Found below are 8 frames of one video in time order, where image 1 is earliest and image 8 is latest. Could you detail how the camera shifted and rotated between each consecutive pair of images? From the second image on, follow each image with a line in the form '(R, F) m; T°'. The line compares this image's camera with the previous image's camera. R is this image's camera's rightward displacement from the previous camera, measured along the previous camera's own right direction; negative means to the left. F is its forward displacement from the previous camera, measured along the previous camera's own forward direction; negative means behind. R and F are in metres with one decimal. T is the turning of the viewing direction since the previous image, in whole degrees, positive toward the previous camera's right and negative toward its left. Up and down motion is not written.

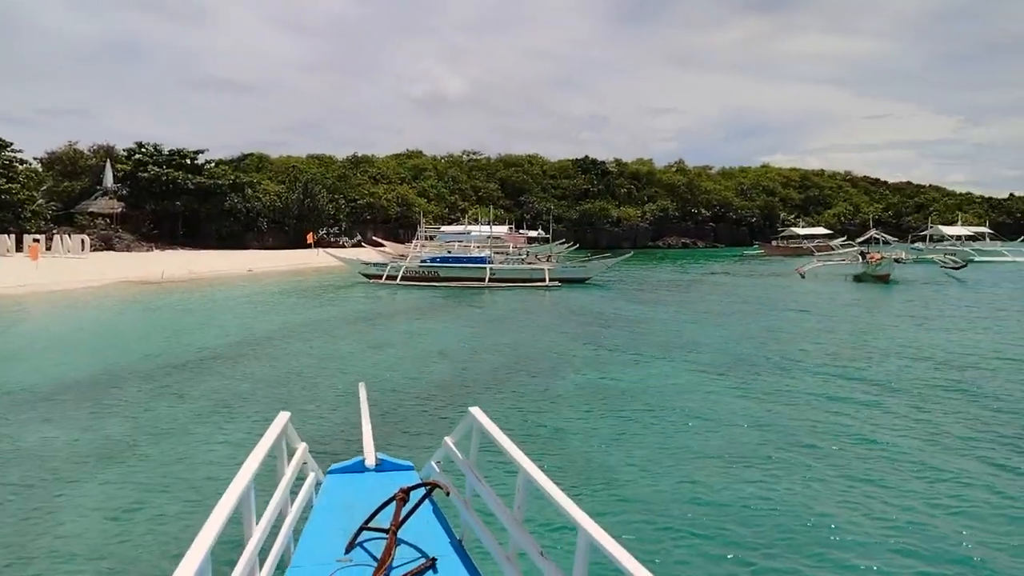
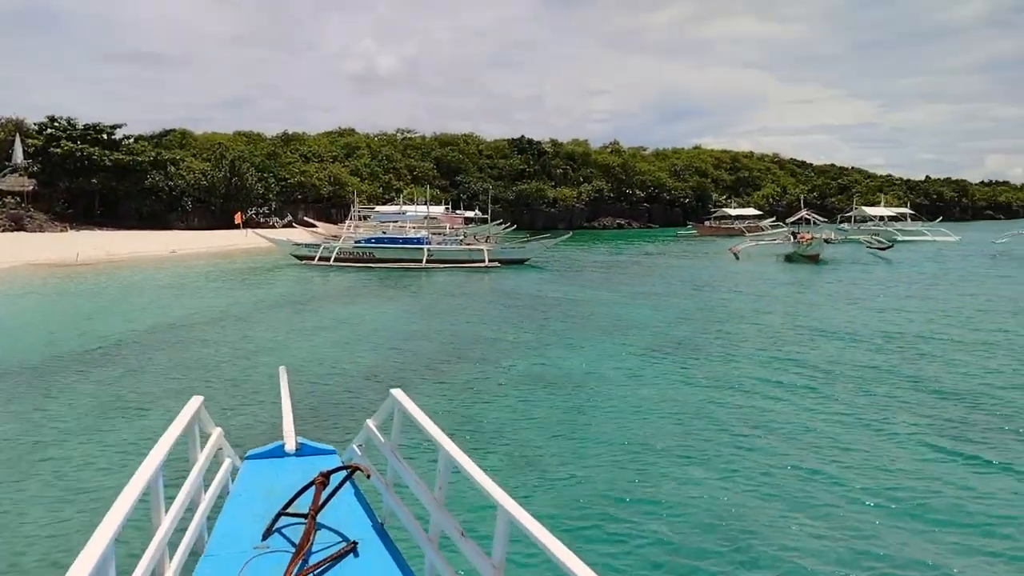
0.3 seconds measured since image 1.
(-0.1, +0.5) m; +5°
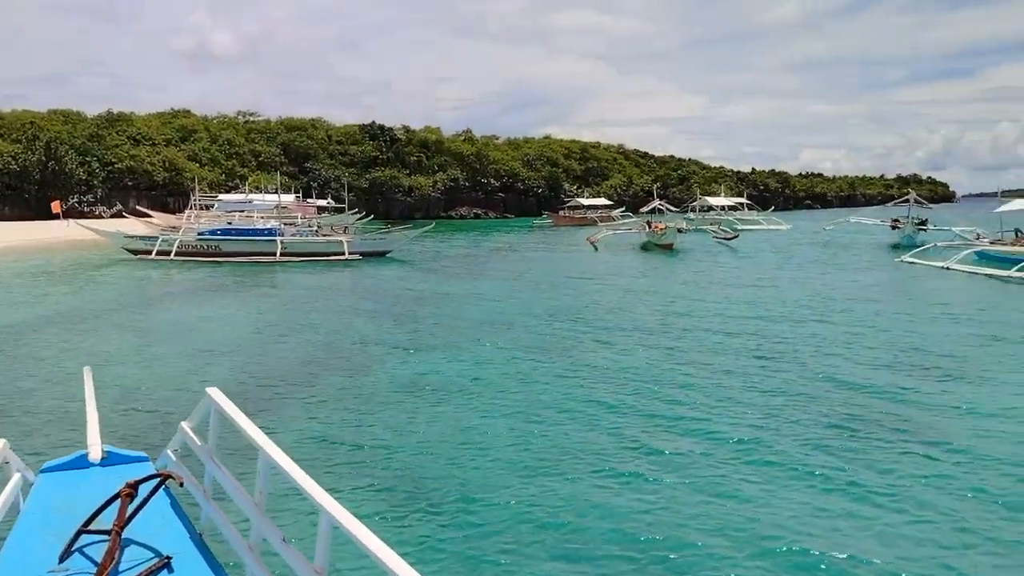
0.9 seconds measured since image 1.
(-0.5, +0.9) m; +11°
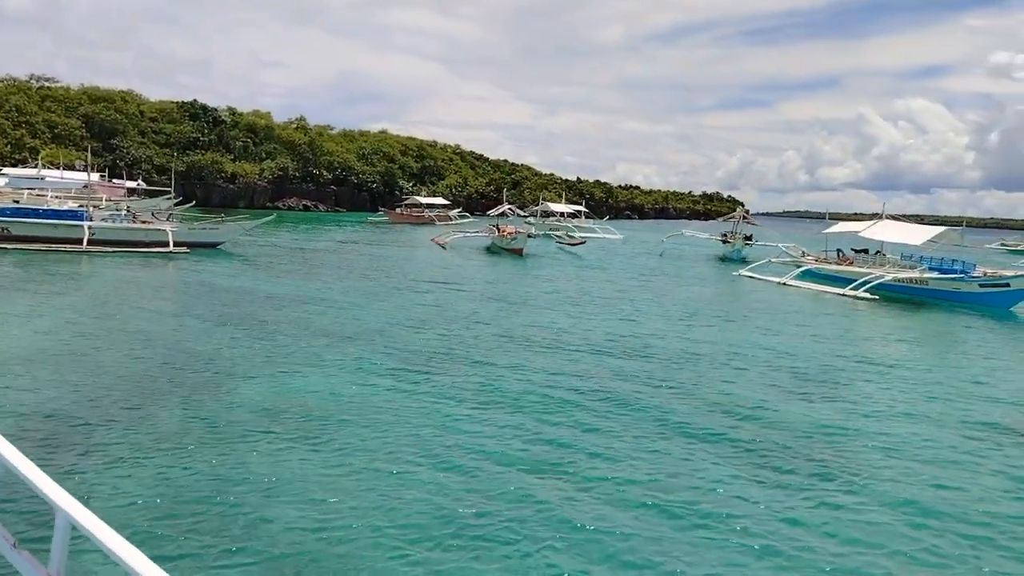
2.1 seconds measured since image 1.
(-1.2, +1.7) m; +13°
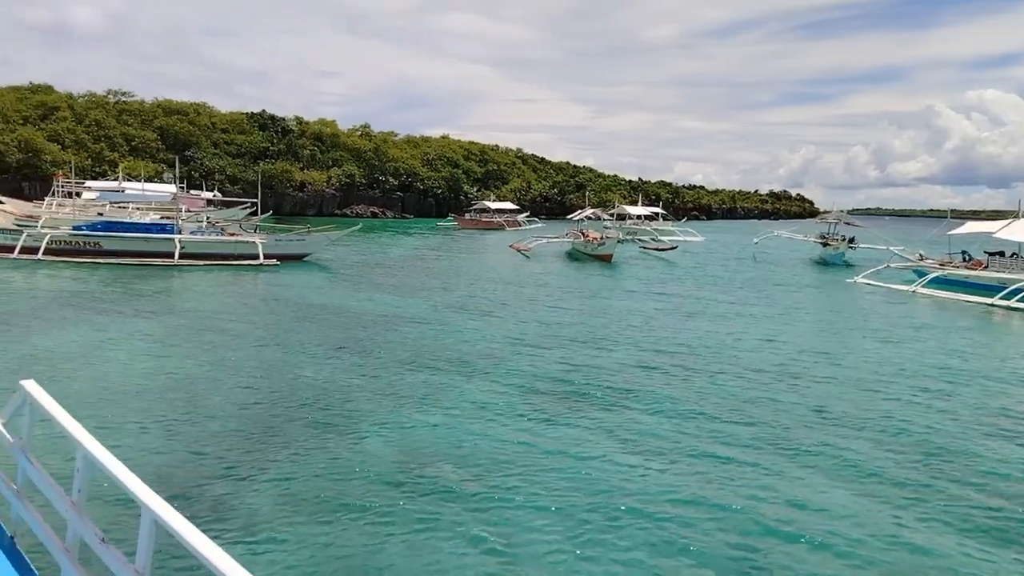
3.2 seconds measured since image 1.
(-1.6, +1.9) m; -4°
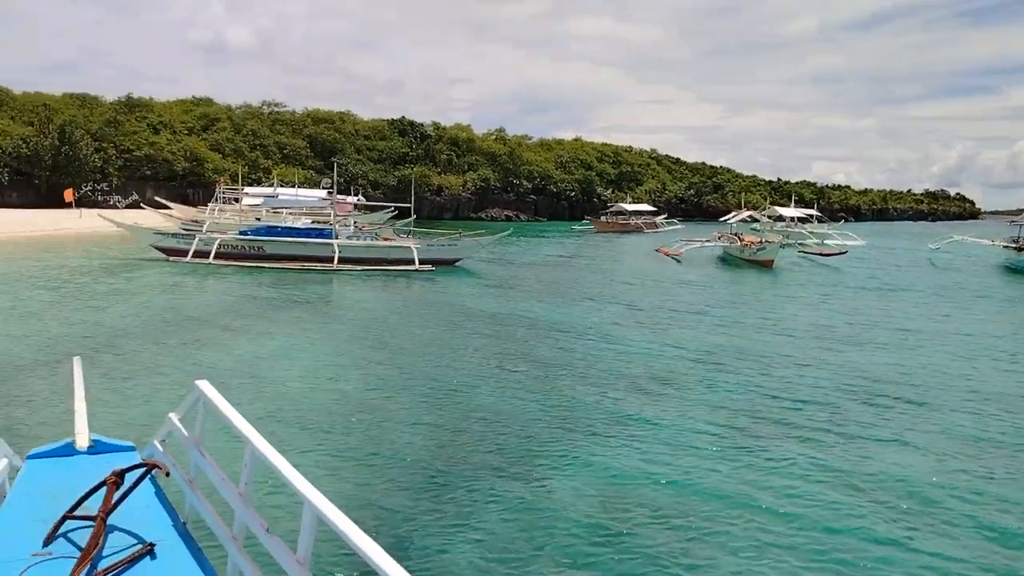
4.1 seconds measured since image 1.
(-1.3, +1.3) m; -9°
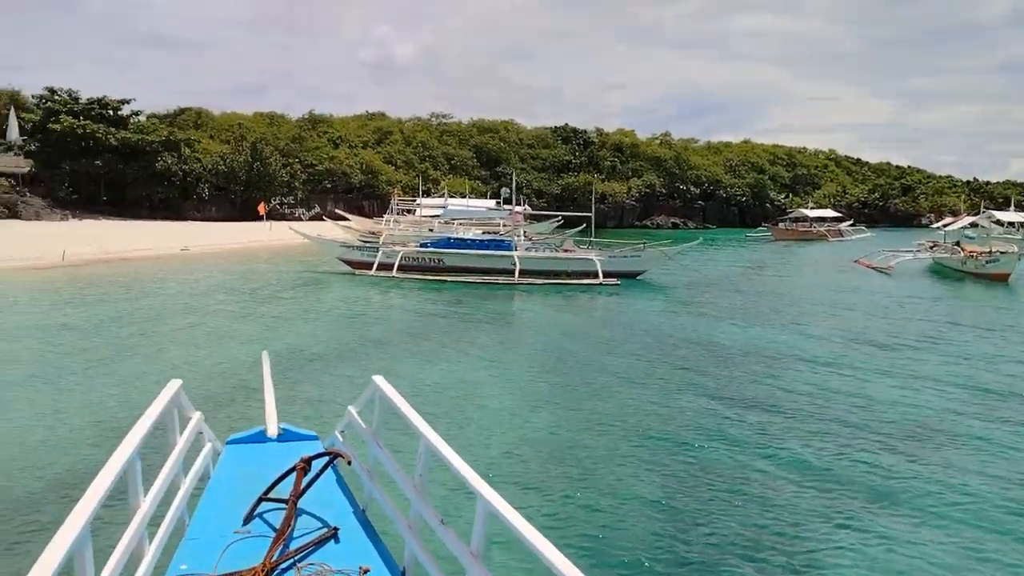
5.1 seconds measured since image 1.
(-1.3, +1.7) m; -12°
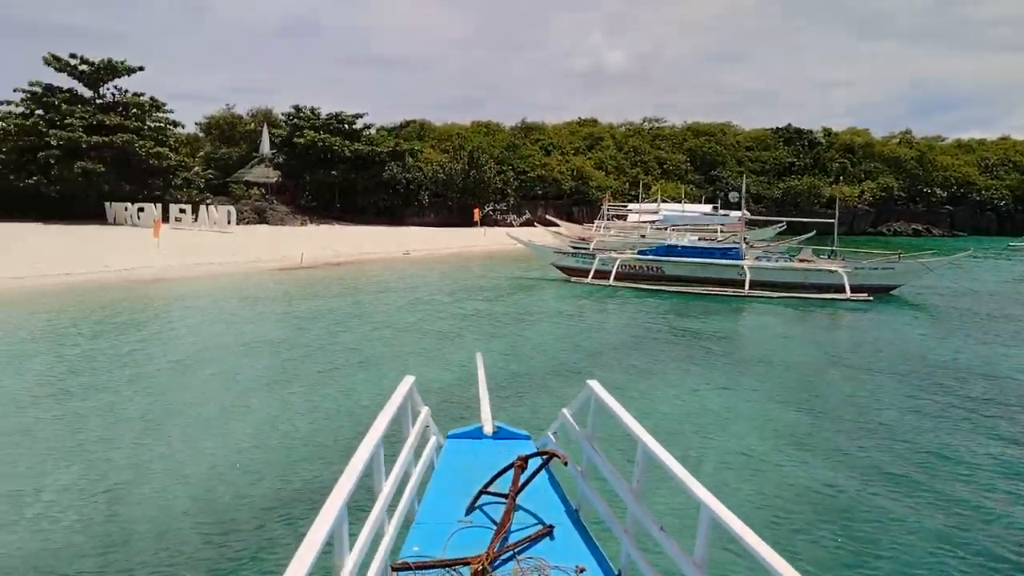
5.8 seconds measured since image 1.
(-0.6, +1.5) m; -15°
